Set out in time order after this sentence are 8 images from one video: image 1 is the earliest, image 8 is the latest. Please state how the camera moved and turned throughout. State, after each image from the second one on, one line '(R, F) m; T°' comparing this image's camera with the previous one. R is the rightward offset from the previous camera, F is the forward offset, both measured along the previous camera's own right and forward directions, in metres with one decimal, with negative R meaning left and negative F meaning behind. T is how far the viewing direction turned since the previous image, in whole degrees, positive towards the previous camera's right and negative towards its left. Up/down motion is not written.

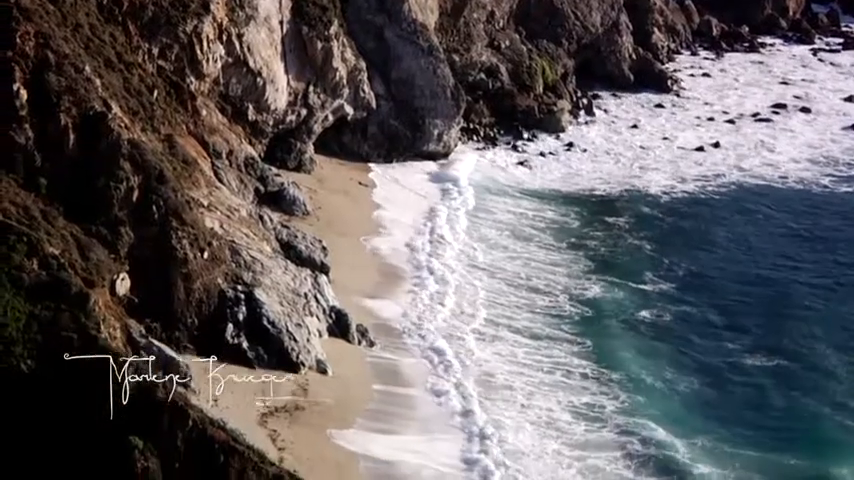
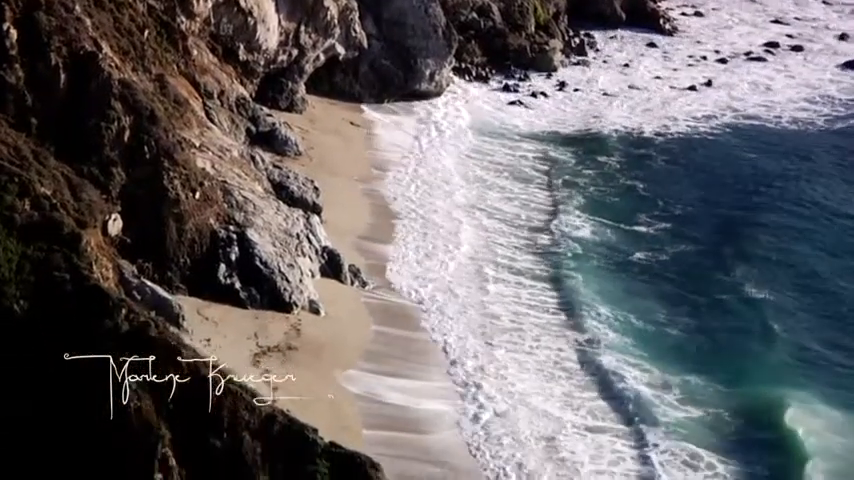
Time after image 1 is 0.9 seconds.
(0.0, 0.0) m; 0°
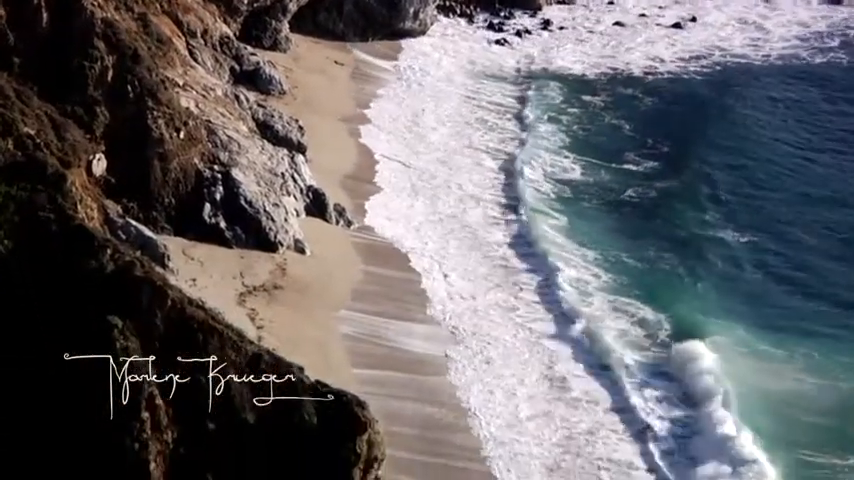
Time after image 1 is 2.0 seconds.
(0.0, 0.0) m; +1°
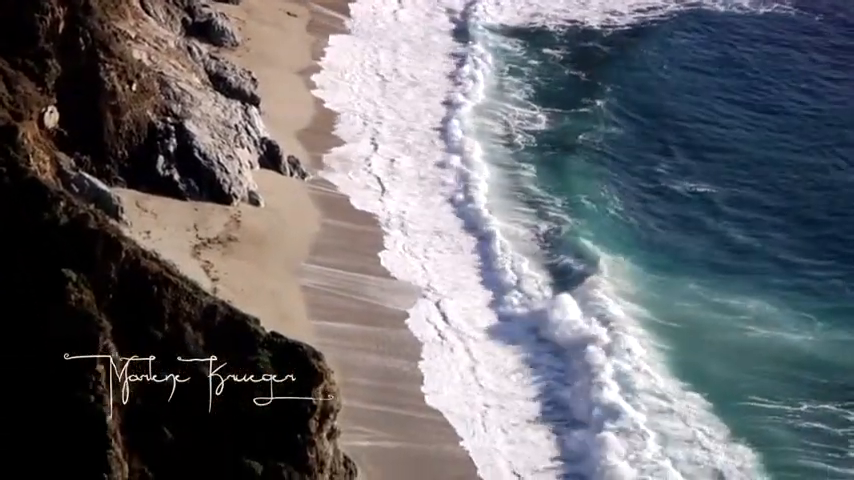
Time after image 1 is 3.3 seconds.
(-0.3, -0.2) m; +2°
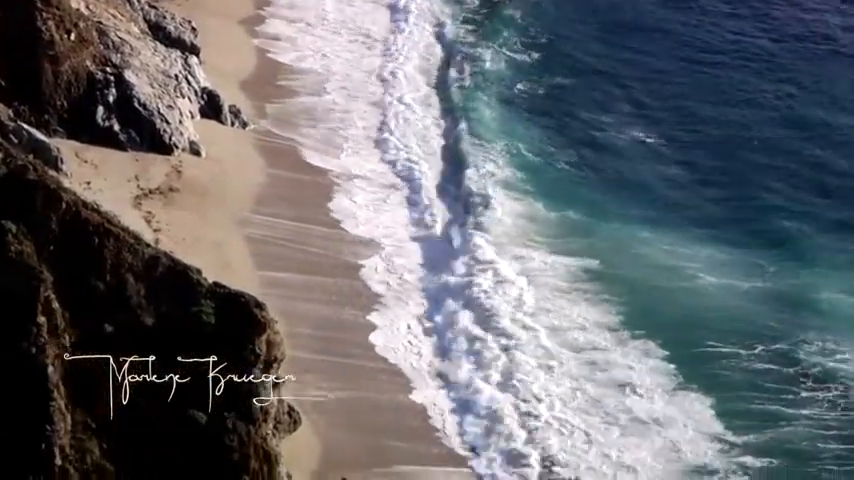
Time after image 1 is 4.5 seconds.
(-0.5, -0.1) m; +3°
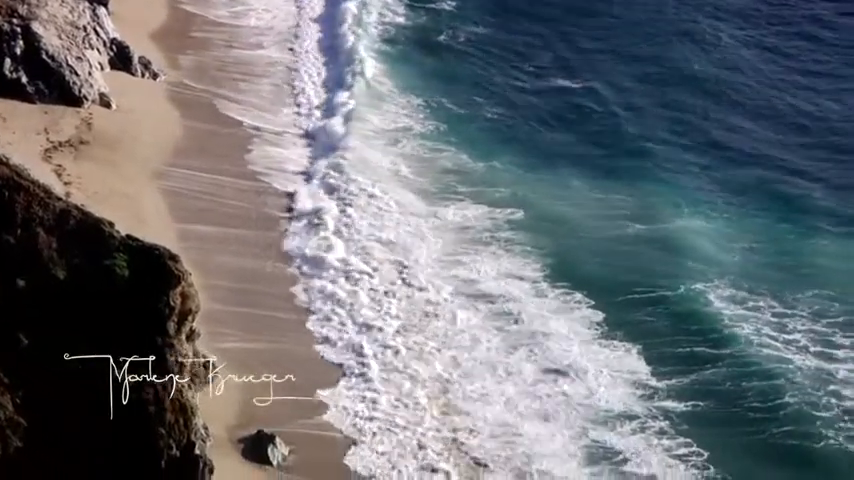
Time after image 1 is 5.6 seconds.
(+0.3, 0.0) m; +2°
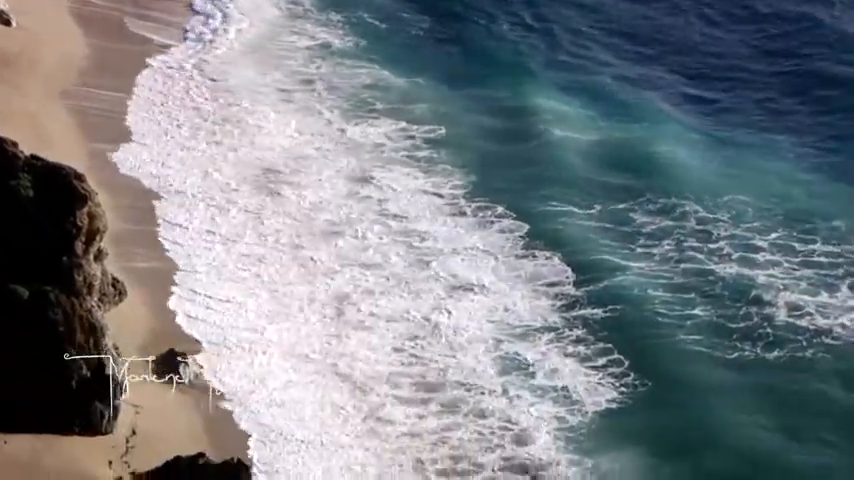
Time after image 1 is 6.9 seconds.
(+0.6, +0.1) m; +2°
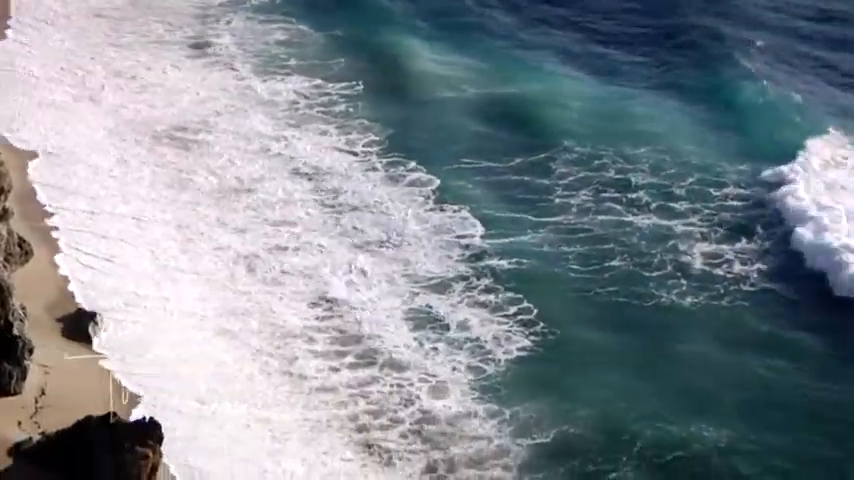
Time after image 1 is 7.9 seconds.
(+0.5, +0.1) m; +2°
